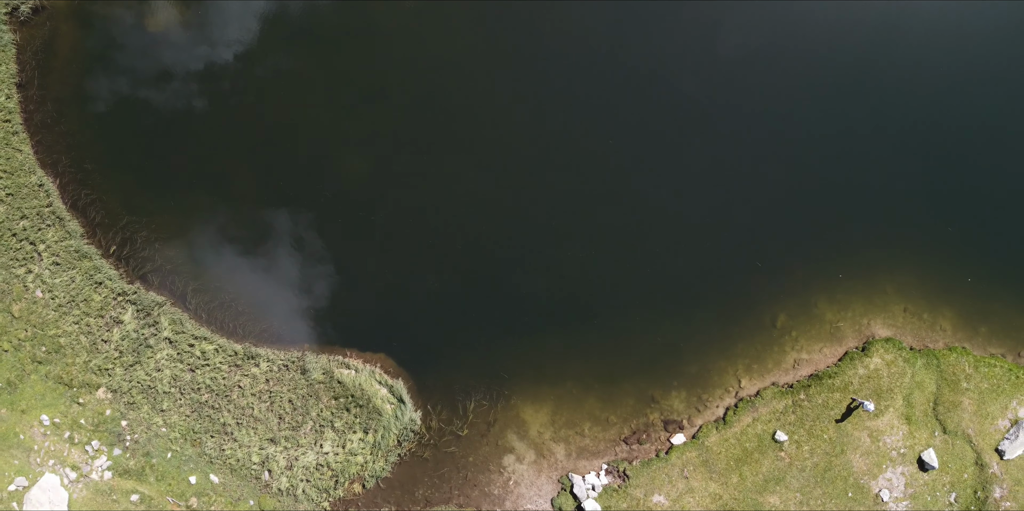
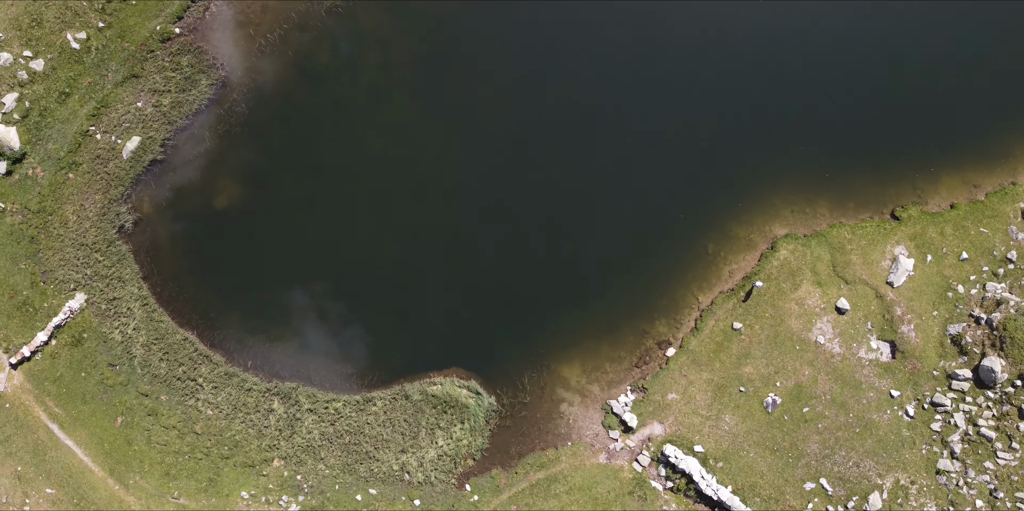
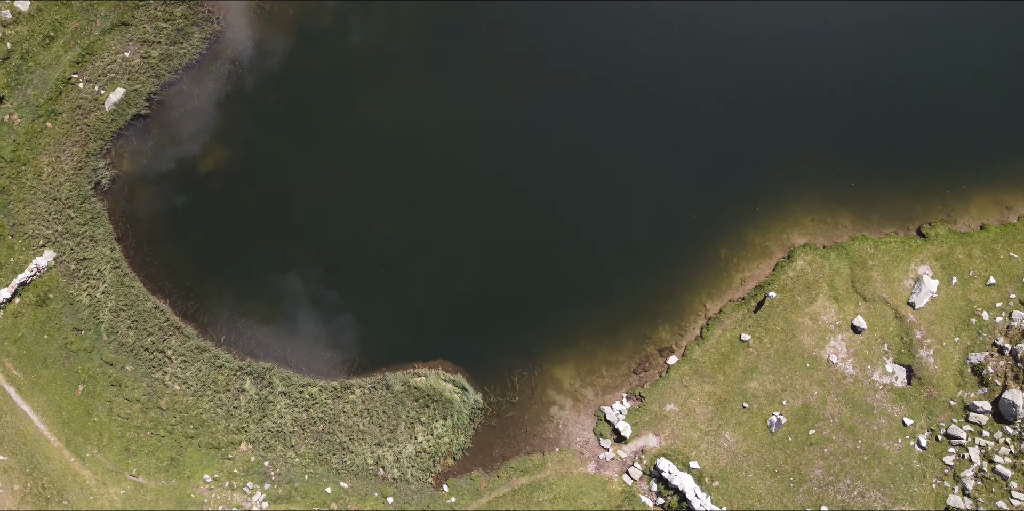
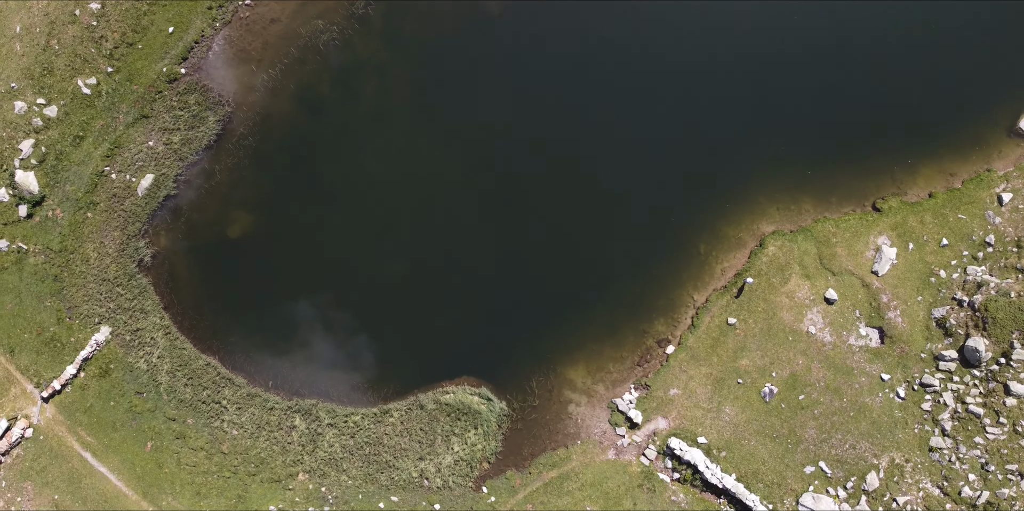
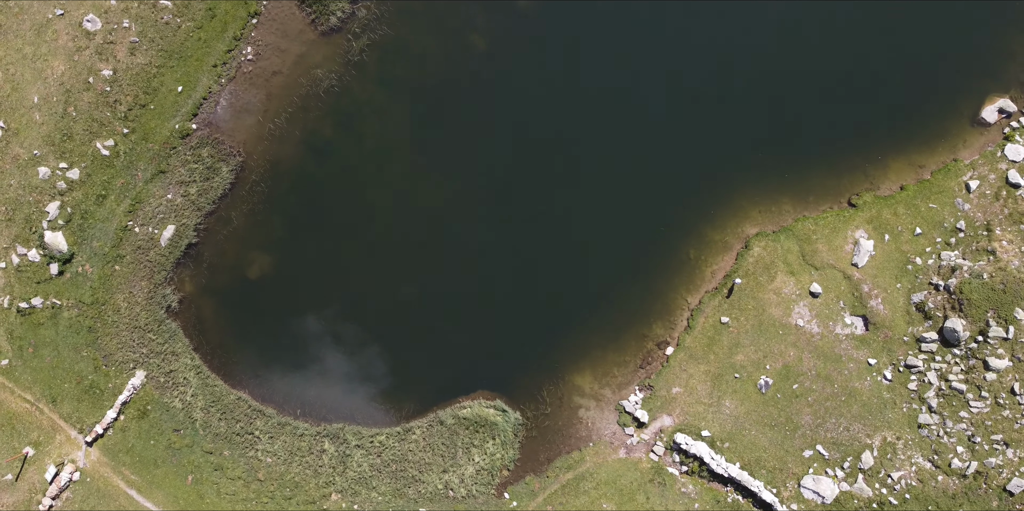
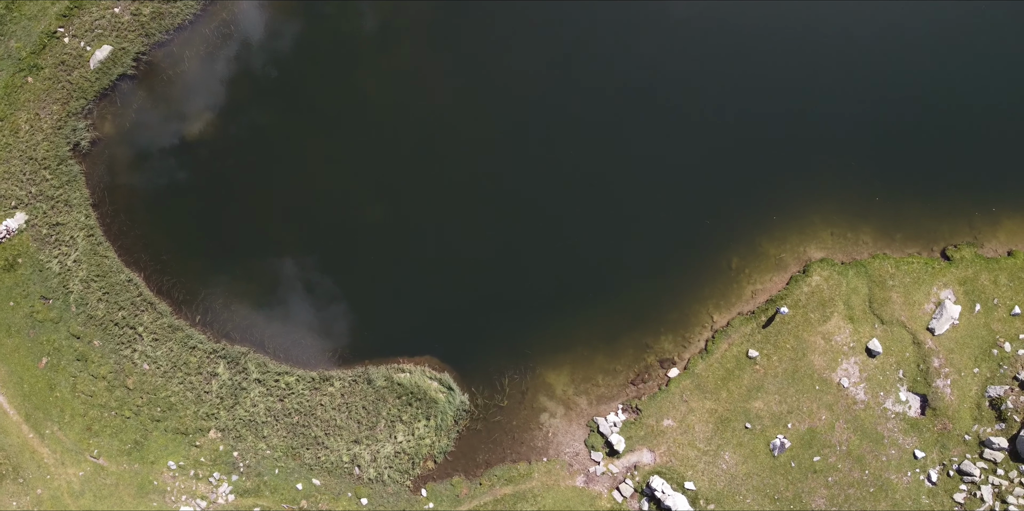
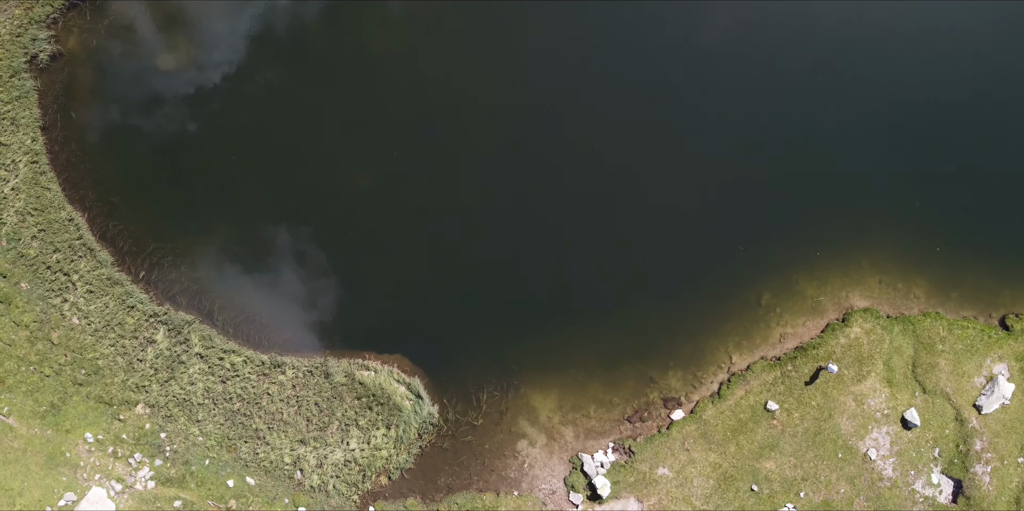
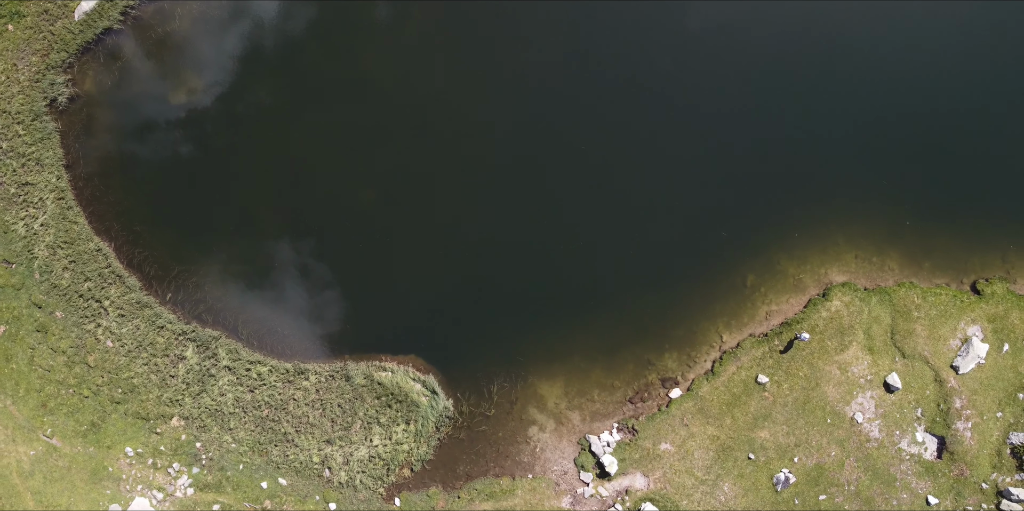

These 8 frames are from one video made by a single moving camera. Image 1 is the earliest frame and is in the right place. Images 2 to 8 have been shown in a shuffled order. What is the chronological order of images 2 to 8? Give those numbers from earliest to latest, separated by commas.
7, 8, 6, 3, 2, 4, 5
